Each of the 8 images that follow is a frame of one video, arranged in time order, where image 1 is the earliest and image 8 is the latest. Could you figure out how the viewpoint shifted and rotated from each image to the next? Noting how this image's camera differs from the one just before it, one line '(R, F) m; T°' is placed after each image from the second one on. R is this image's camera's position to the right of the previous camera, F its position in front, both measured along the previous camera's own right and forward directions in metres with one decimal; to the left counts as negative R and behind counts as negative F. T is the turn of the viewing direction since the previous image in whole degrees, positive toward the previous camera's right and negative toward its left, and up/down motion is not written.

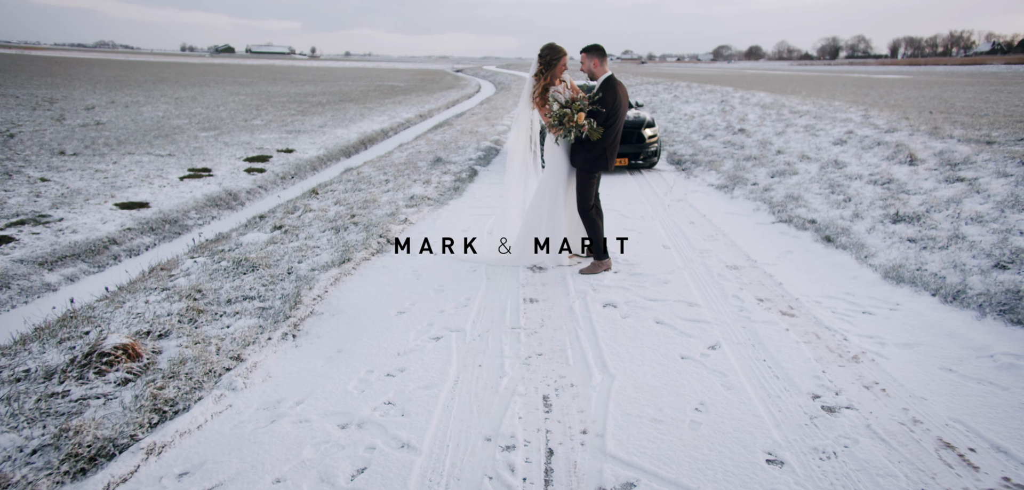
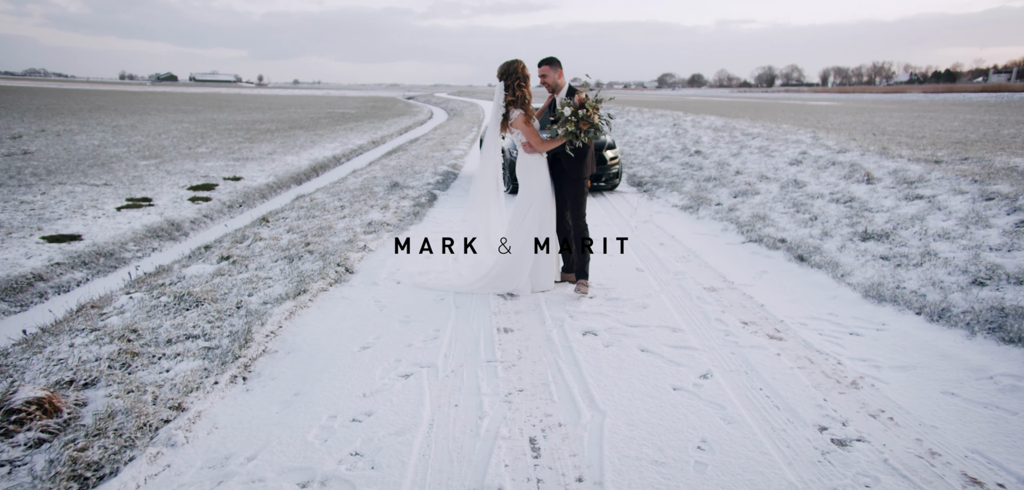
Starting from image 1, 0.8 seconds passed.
(-0.1, +0.4) m; +4°
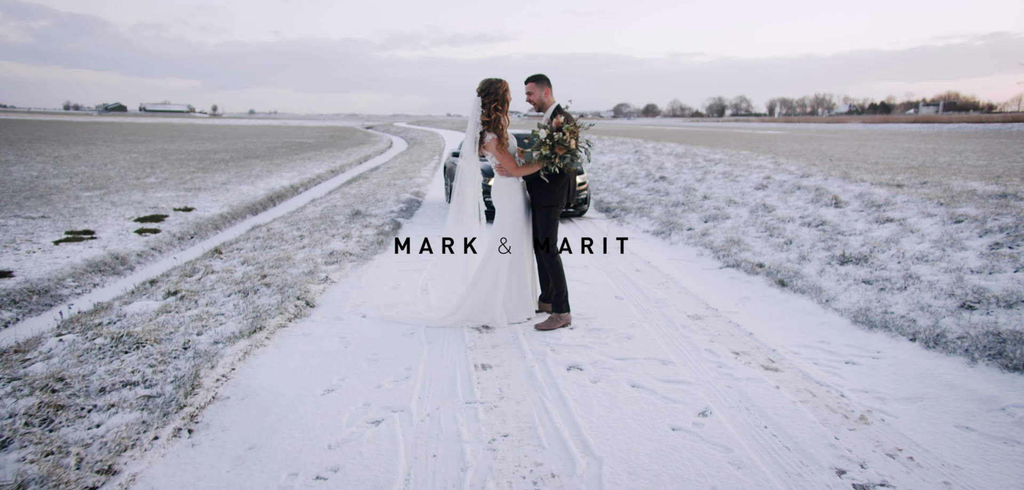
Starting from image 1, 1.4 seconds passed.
(-0.1, +0.4) m; +4°
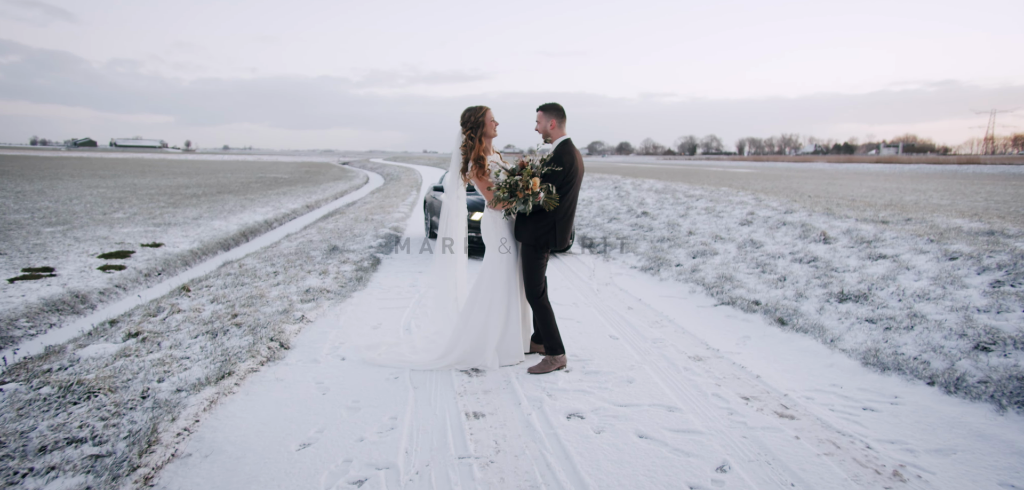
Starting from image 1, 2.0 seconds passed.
(-0.1, +0.3) m; +2°
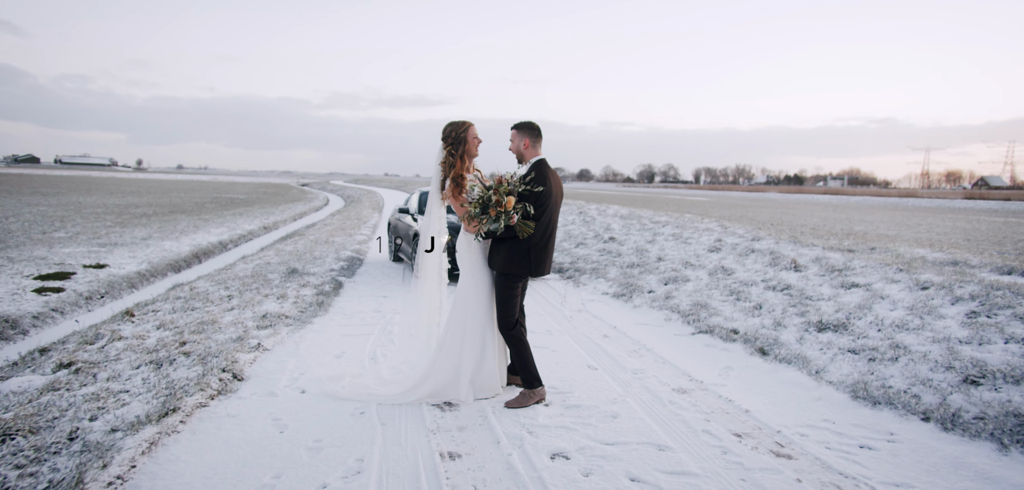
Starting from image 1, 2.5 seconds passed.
(-0.1, +0.3) m; +4°
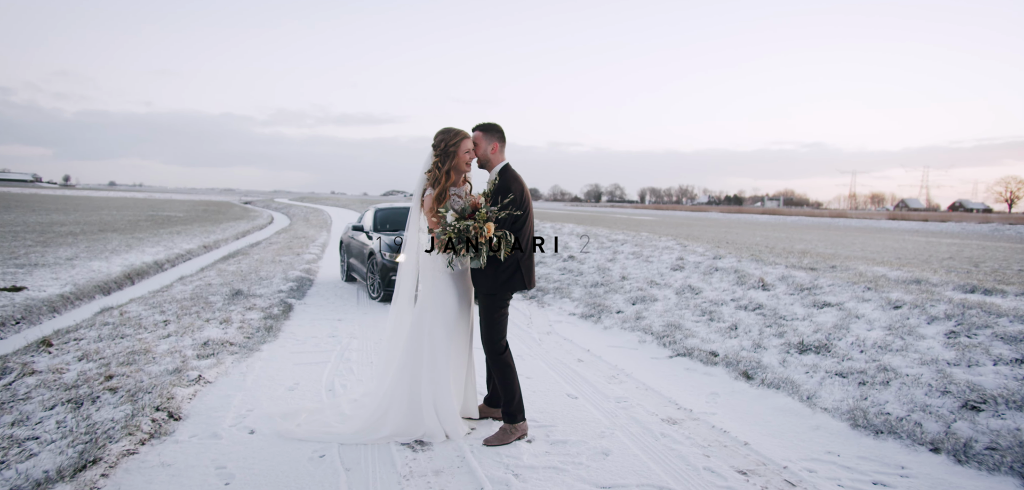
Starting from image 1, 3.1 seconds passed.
(-0.2, +0.5) m; +5°
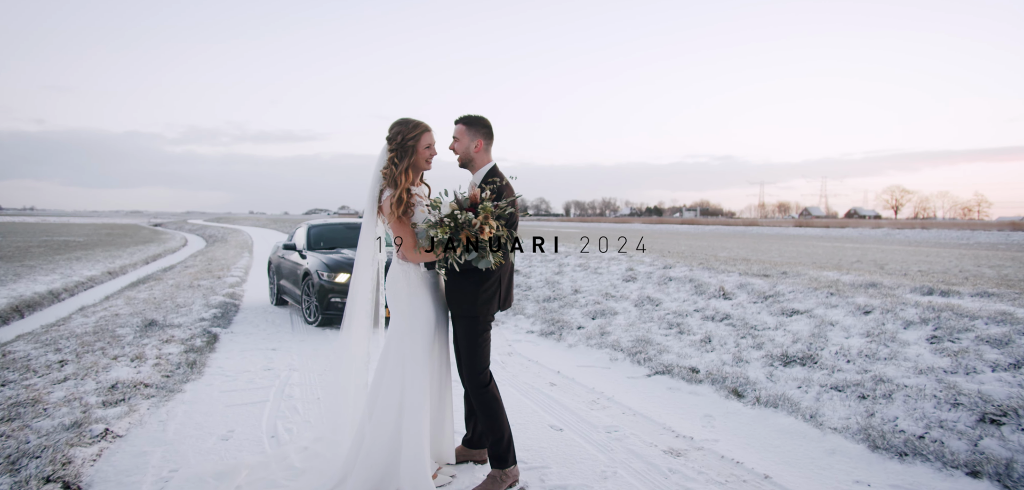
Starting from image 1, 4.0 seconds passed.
(-0.3, +0.7) m; +6°
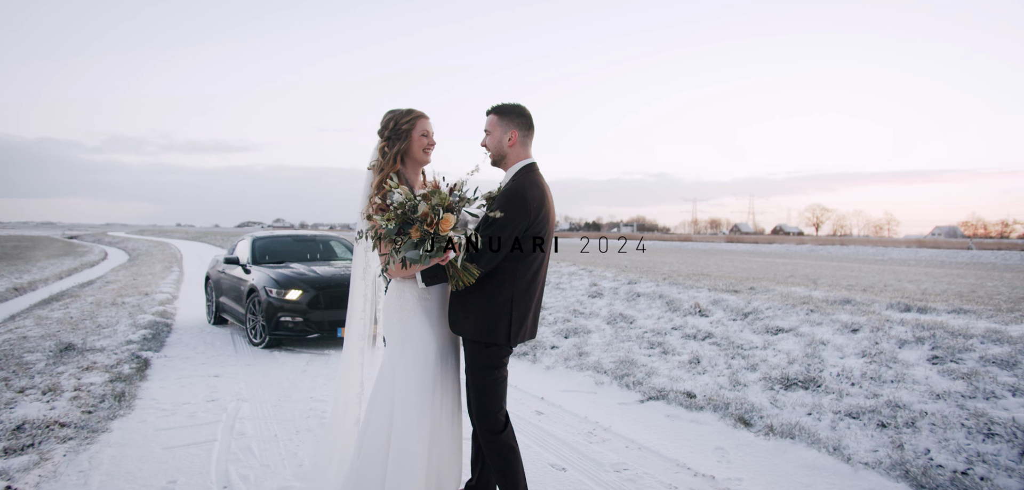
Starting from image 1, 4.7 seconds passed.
(-0.4, +0.7) m; +5°
